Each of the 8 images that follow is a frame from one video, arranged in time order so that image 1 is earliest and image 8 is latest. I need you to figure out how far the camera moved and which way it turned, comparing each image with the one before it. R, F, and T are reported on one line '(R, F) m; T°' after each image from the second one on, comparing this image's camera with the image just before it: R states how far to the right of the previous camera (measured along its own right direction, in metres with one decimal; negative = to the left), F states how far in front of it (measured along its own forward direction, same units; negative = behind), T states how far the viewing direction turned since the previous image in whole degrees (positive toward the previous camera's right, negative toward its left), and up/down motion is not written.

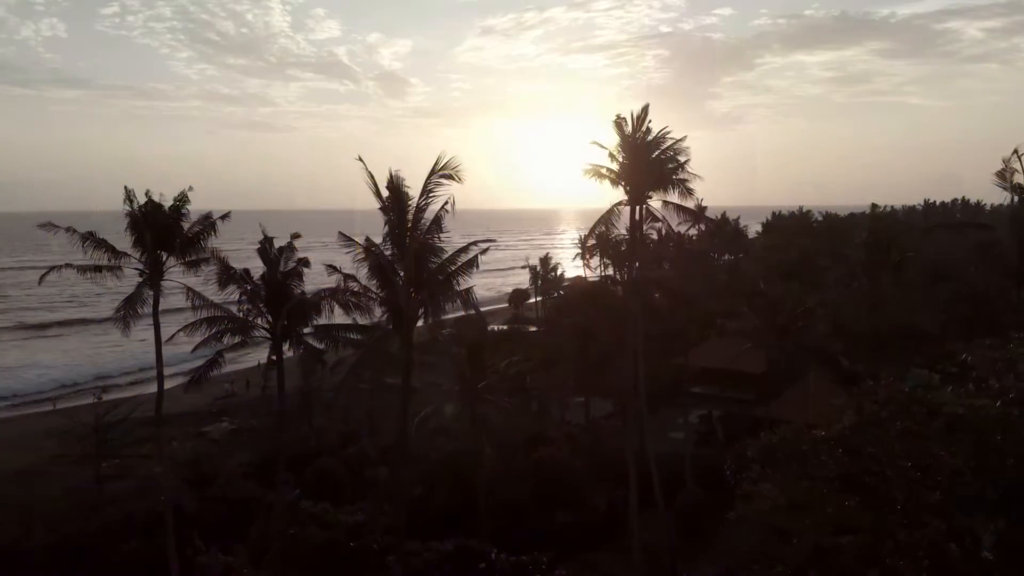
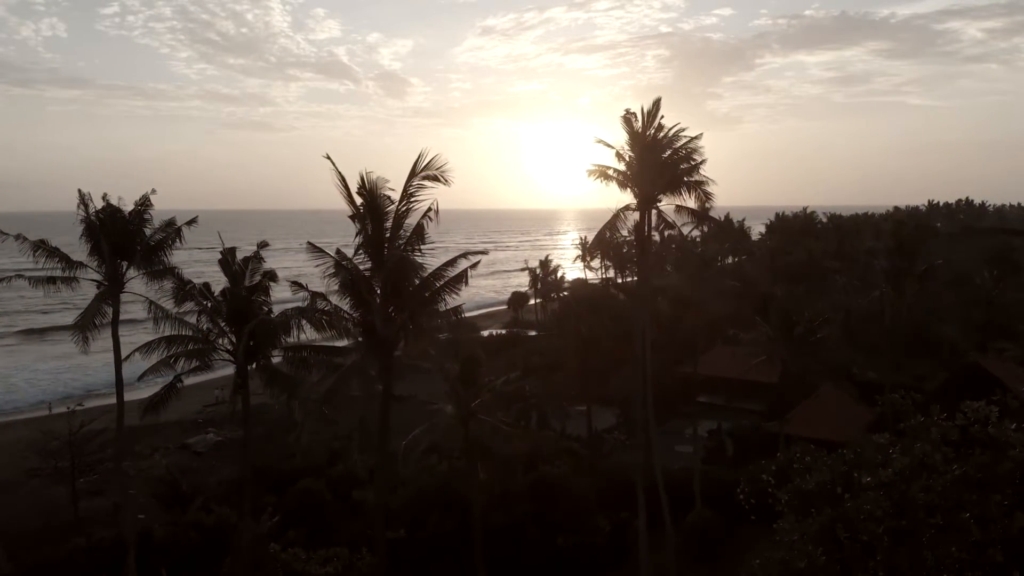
(+0.1, +1.2) m; 0°
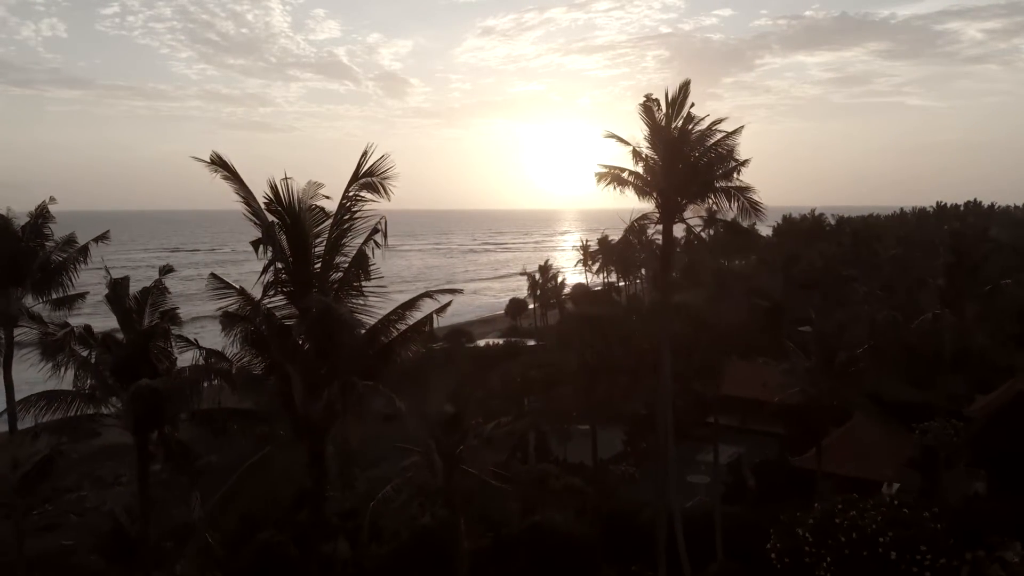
(+0.1, +2.3) m; 0°
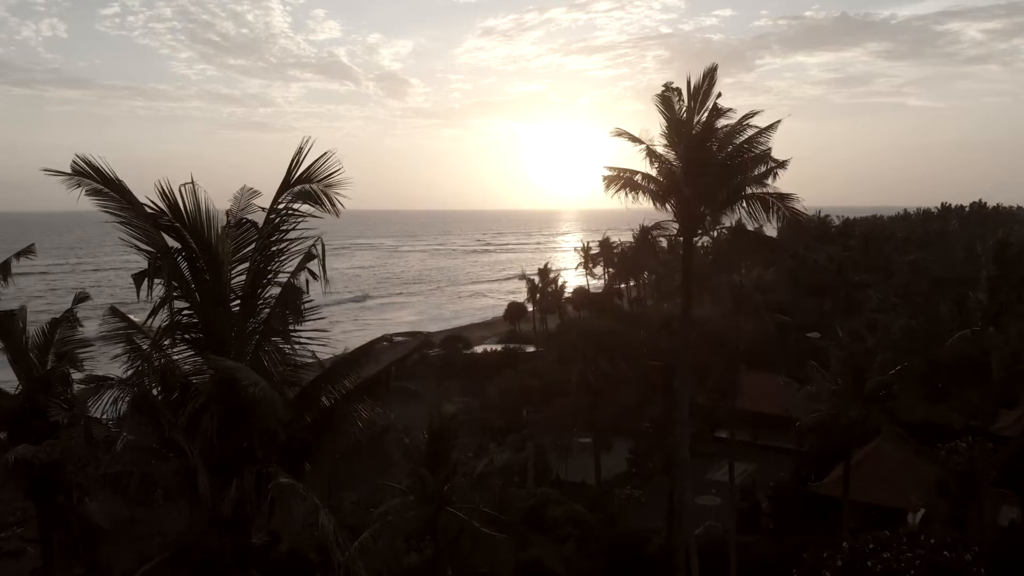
(+0.1, +1.4) m; 0°
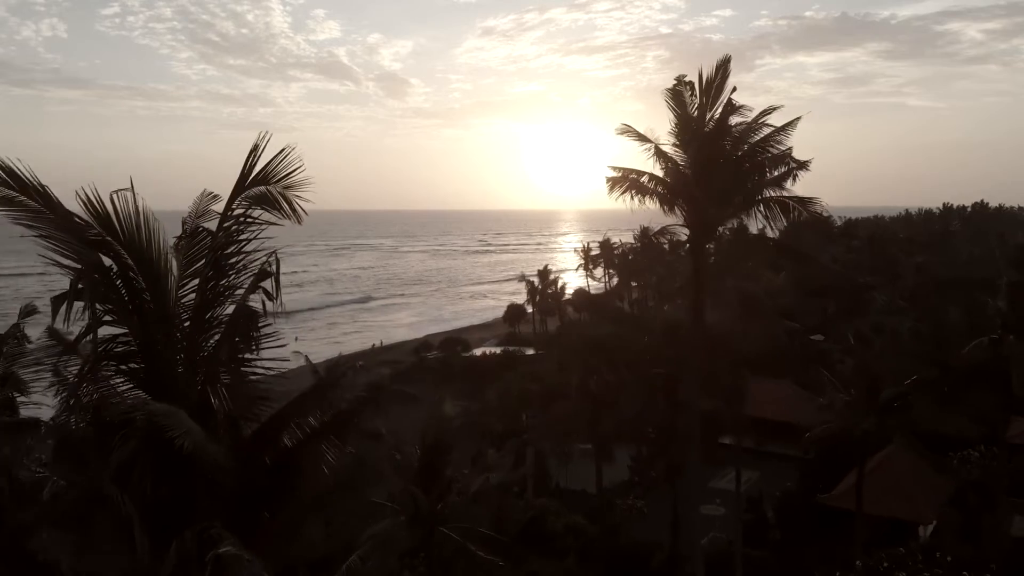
(0.0, +0.6) m; 0°
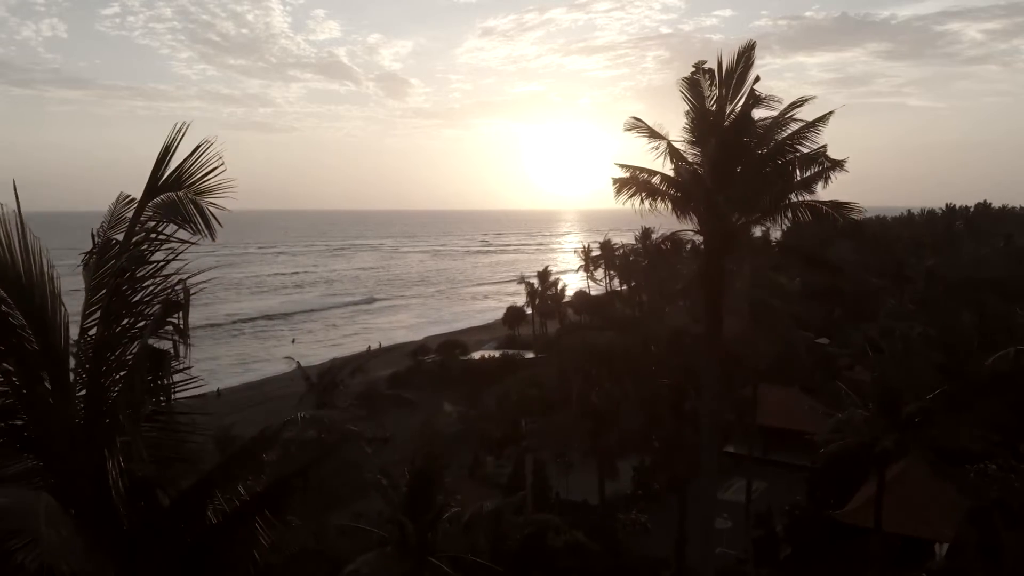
(0.0, +0.8) m; 0°
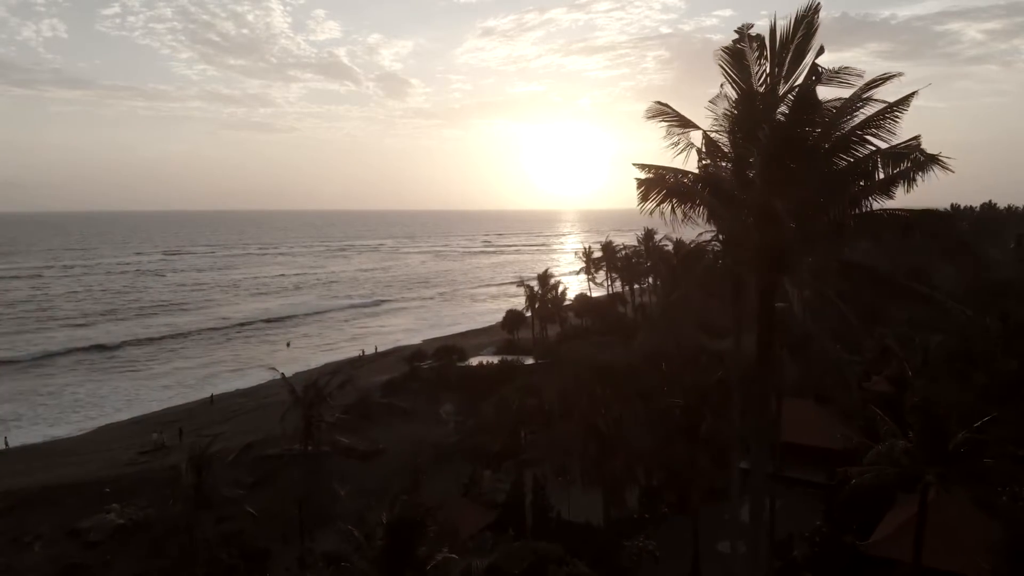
(+0.1, +1.3) m; 0°
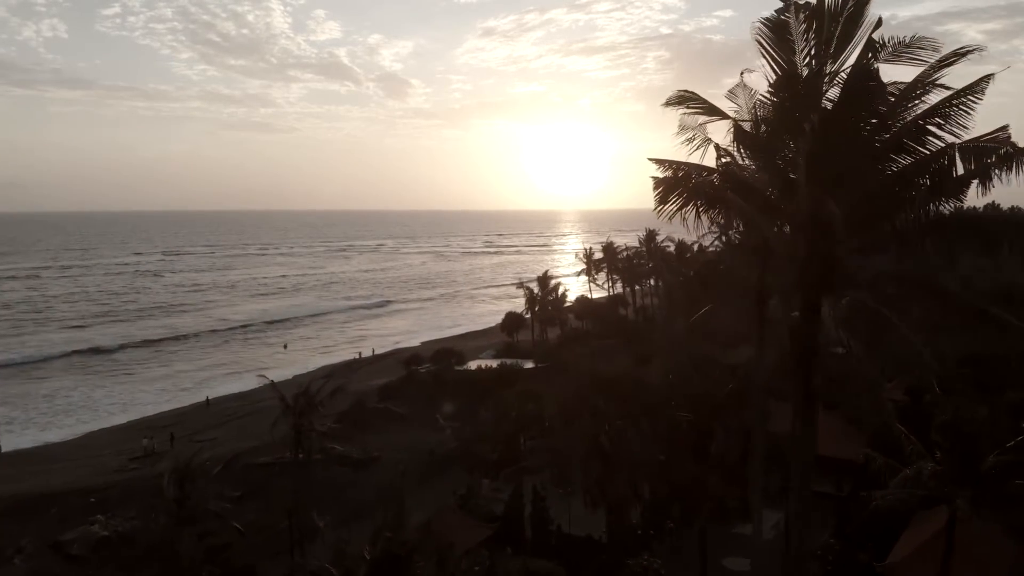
(0.0, +0.8) m; 0°
